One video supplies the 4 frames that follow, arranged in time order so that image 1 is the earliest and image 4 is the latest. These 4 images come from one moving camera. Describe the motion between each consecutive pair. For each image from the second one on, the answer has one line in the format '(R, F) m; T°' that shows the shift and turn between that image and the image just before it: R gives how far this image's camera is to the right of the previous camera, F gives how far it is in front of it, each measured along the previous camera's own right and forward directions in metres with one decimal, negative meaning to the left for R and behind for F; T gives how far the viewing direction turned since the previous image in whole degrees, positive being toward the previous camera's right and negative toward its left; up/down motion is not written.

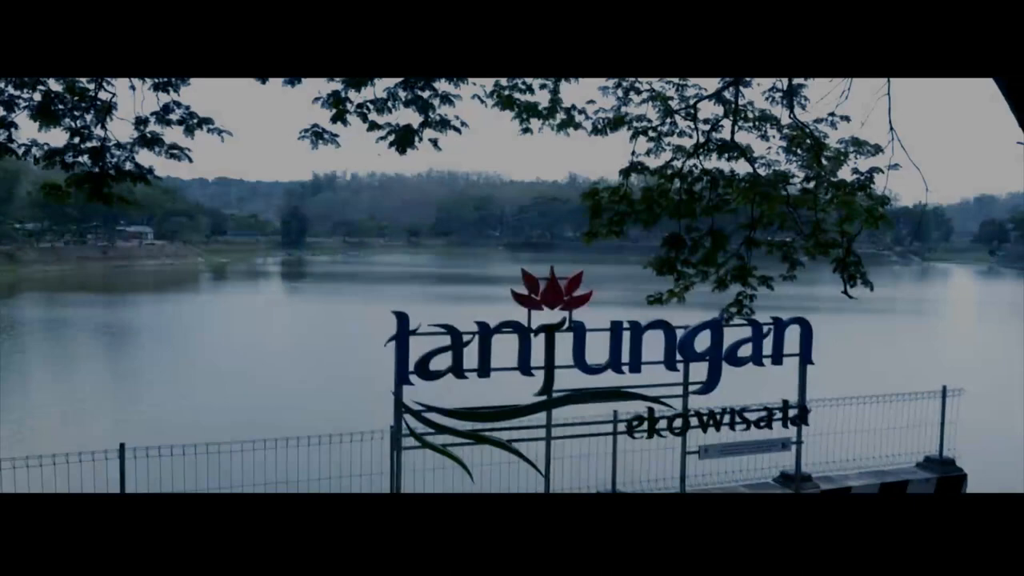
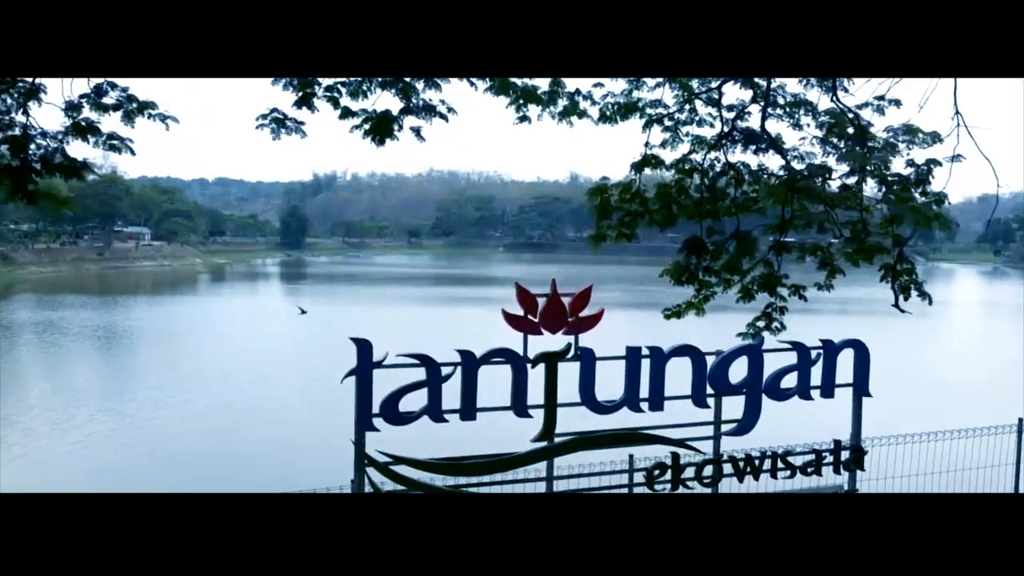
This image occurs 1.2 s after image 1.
(0.0, +0.7) m; 0°
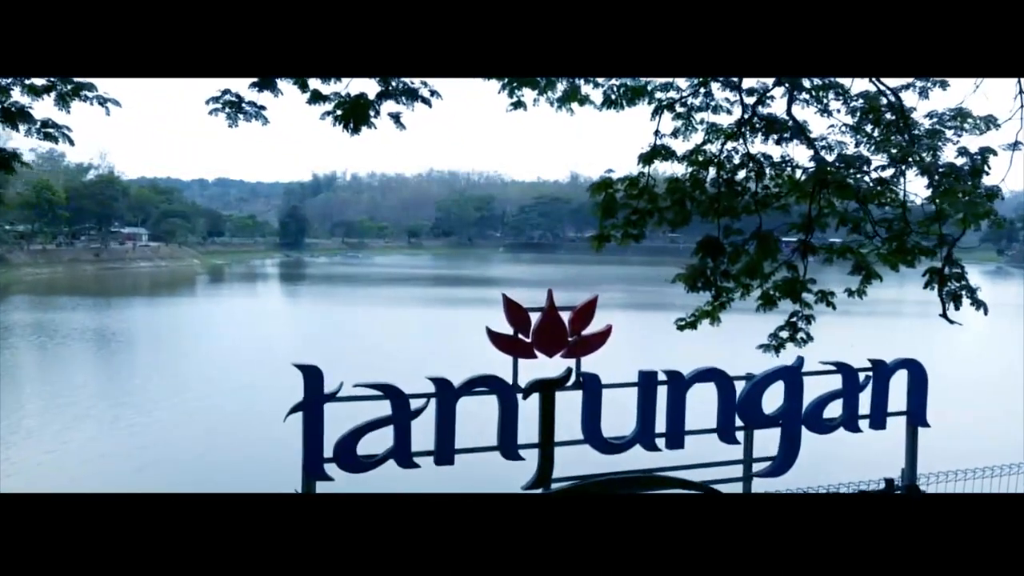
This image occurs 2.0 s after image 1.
(0.0, +0.5) m; 0°
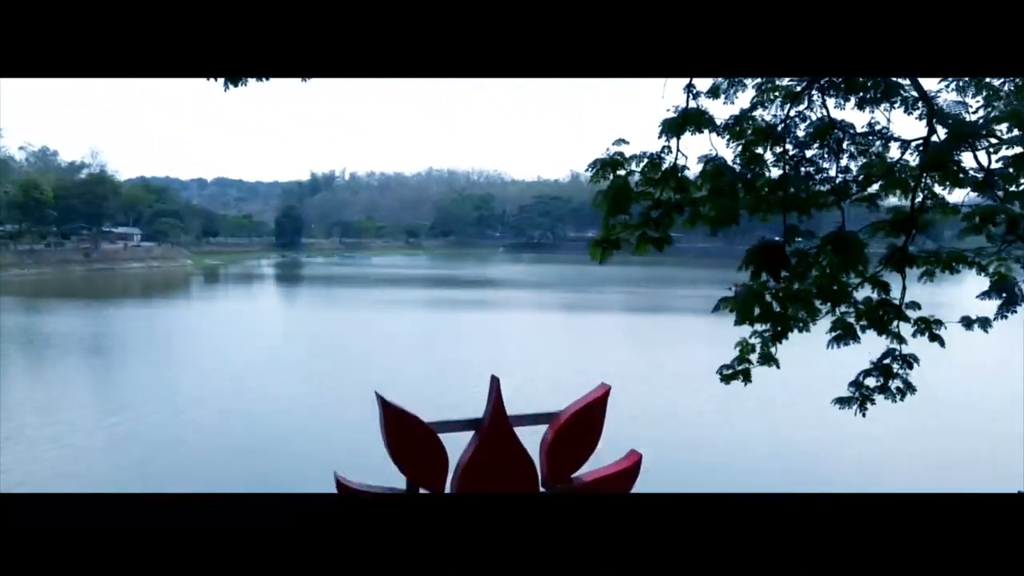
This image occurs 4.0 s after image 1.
(+0.1, +1.3) m; 0°
